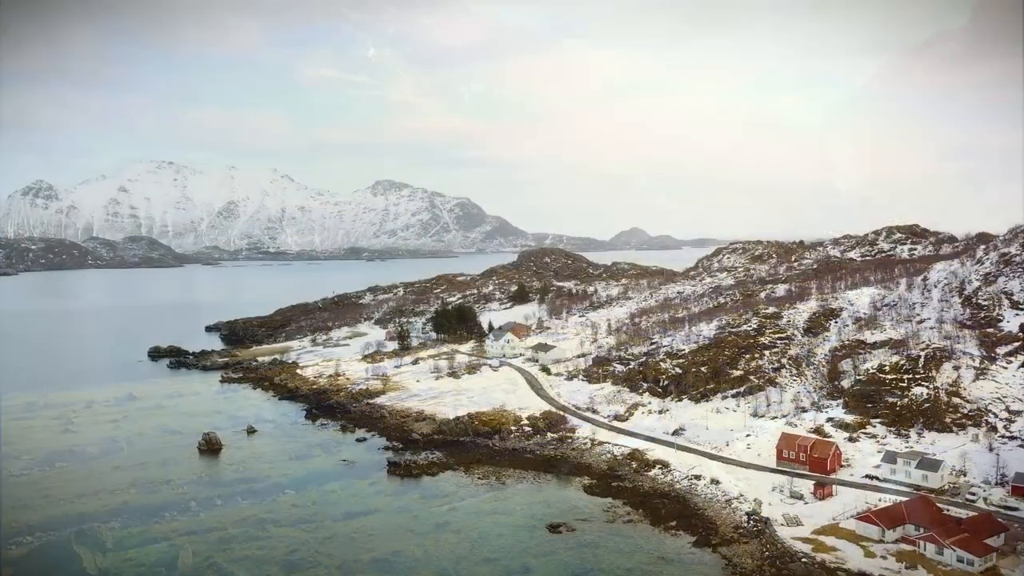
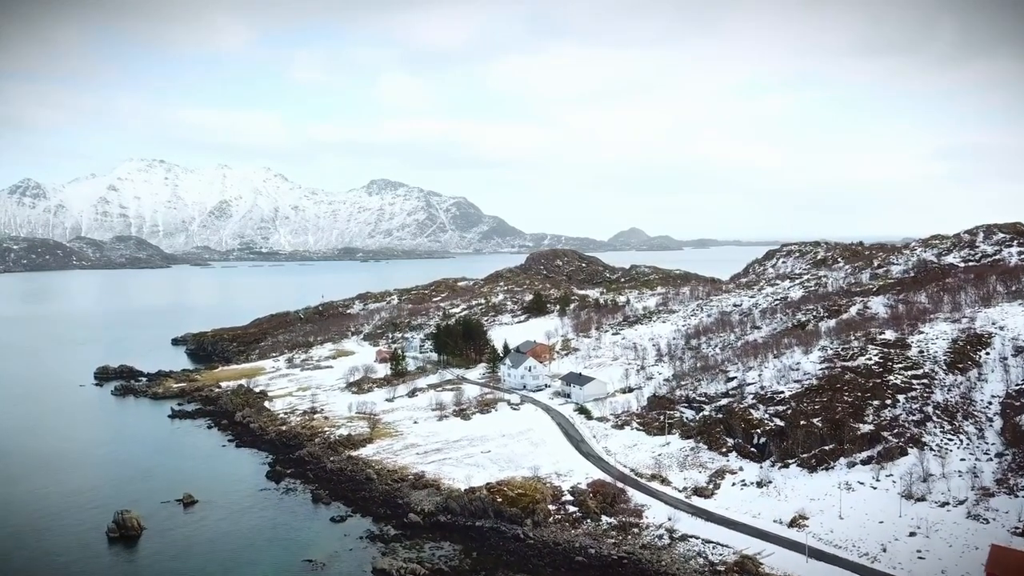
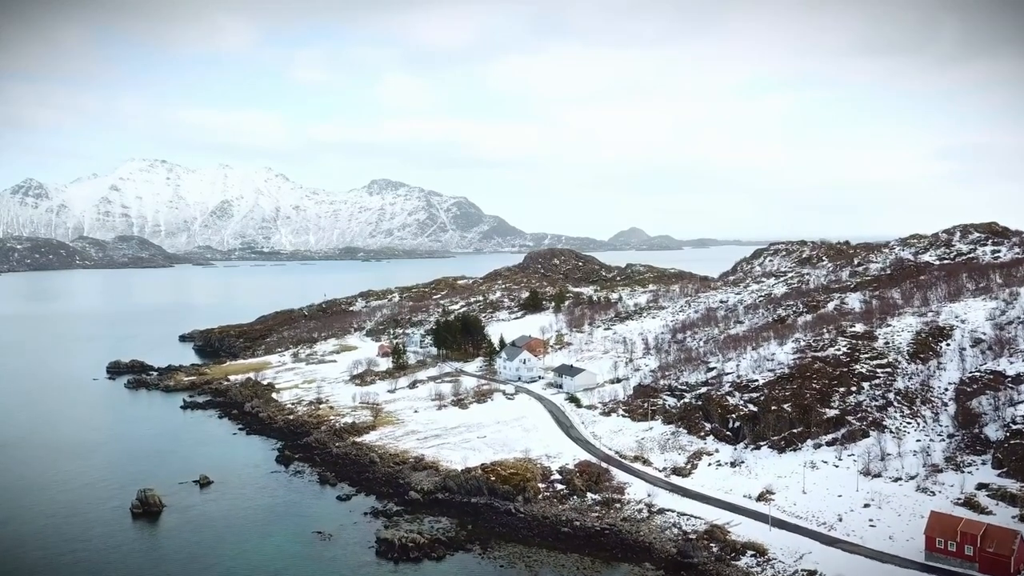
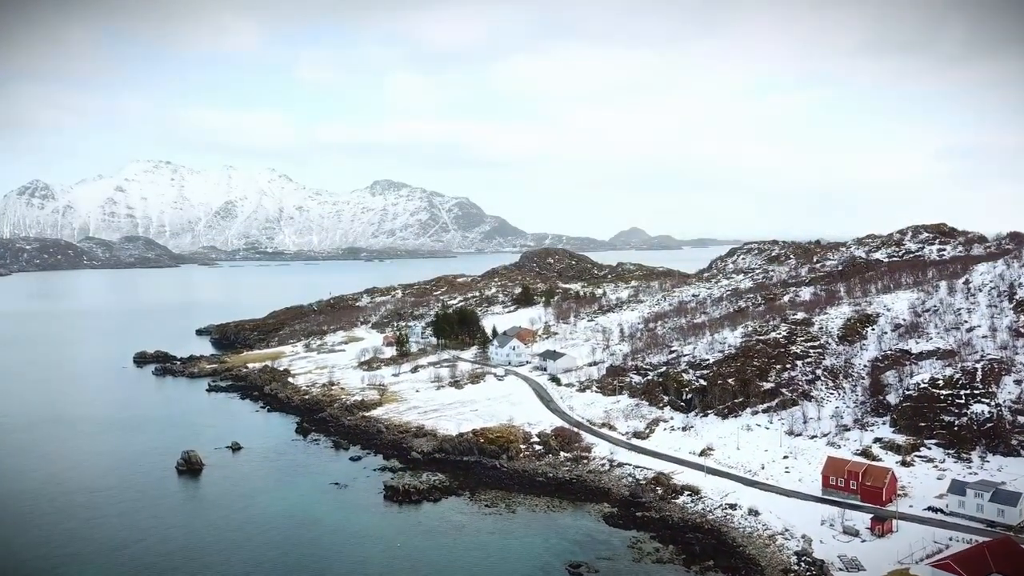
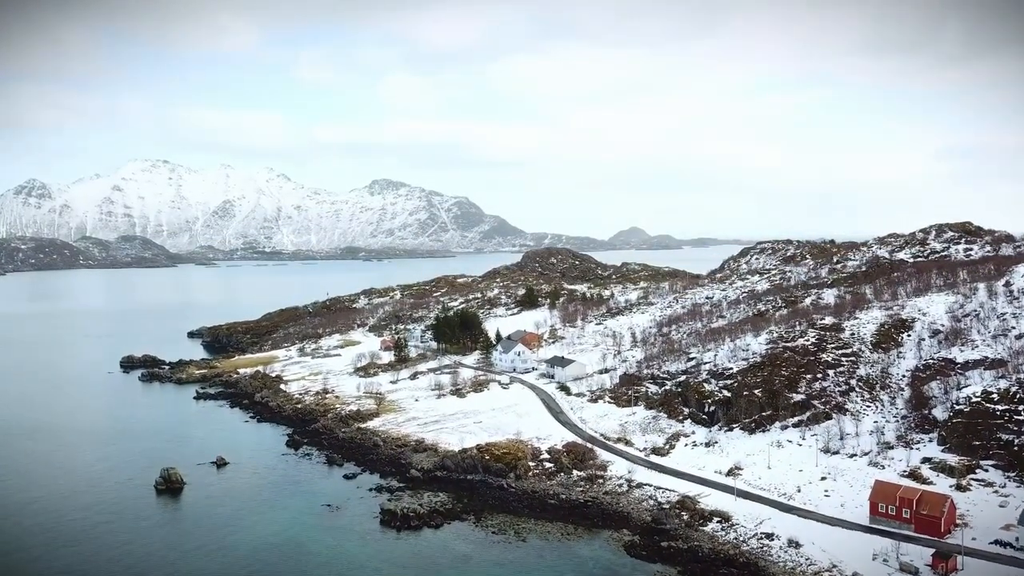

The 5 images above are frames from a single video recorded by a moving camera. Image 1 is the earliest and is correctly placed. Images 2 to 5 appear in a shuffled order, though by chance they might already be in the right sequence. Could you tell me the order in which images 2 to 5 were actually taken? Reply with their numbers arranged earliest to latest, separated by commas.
4, 5, 3, 2
